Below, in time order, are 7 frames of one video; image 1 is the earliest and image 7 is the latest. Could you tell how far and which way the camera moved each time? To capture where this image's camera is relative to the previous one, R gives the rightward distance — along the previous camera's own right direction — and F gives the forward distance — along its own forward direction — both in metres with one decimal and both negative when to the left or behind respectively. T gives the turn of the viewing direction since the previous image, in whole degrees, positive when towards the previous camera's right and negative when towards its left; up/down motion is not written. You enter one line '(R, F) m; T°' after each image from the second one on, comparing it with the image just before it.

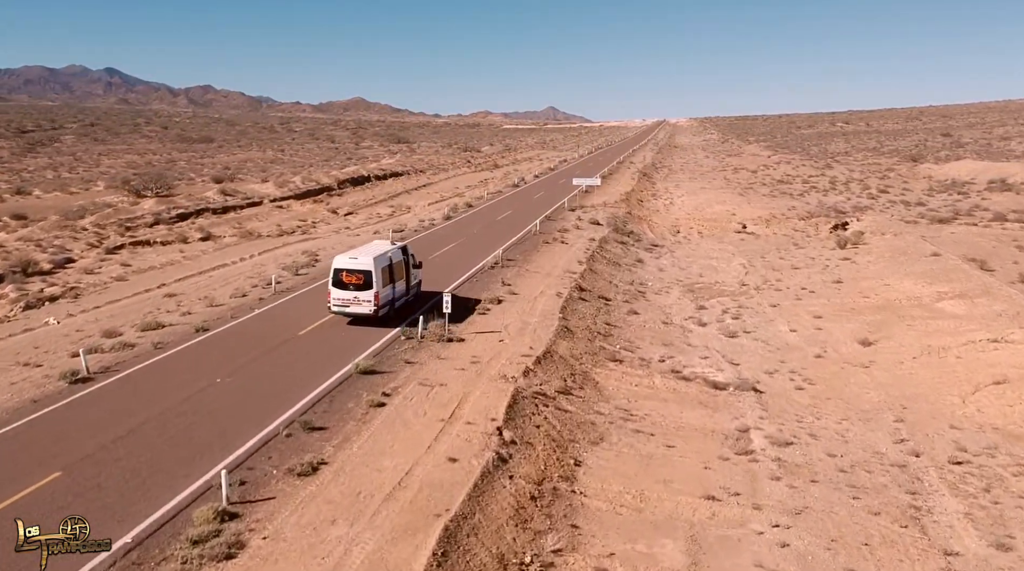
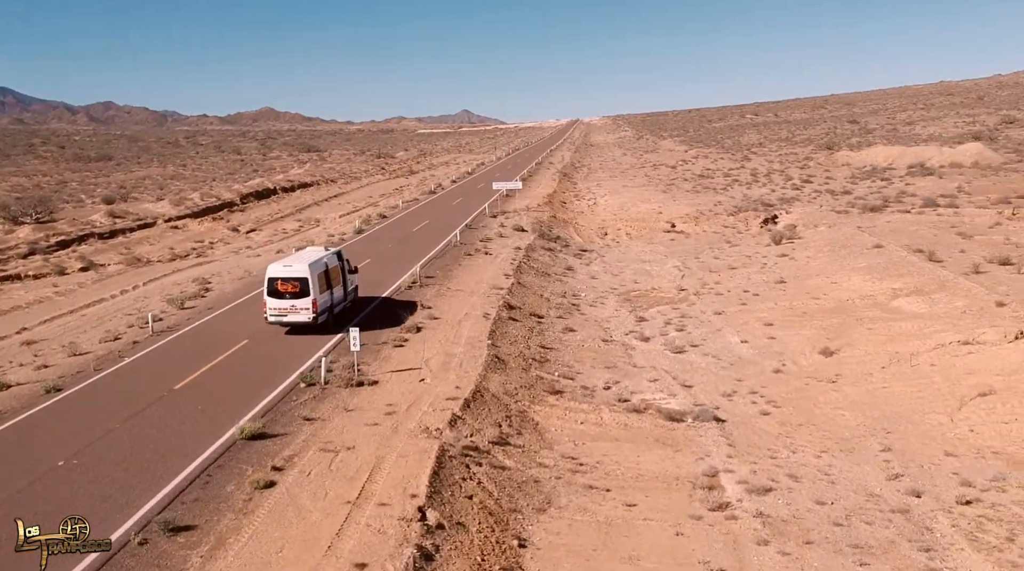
(+0.1, +3.0) m; +5°
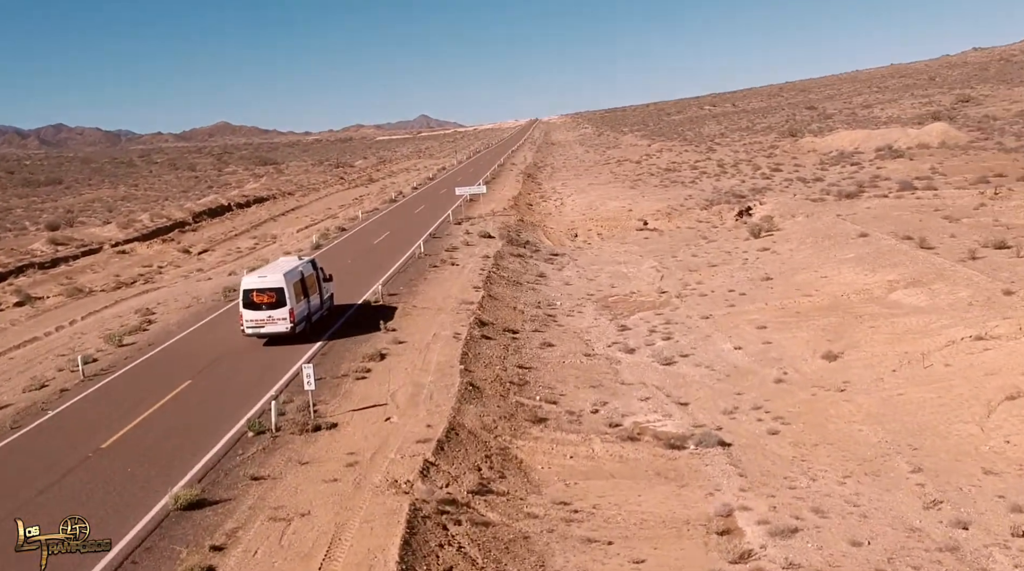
(0.0, +2.0) m; +2°
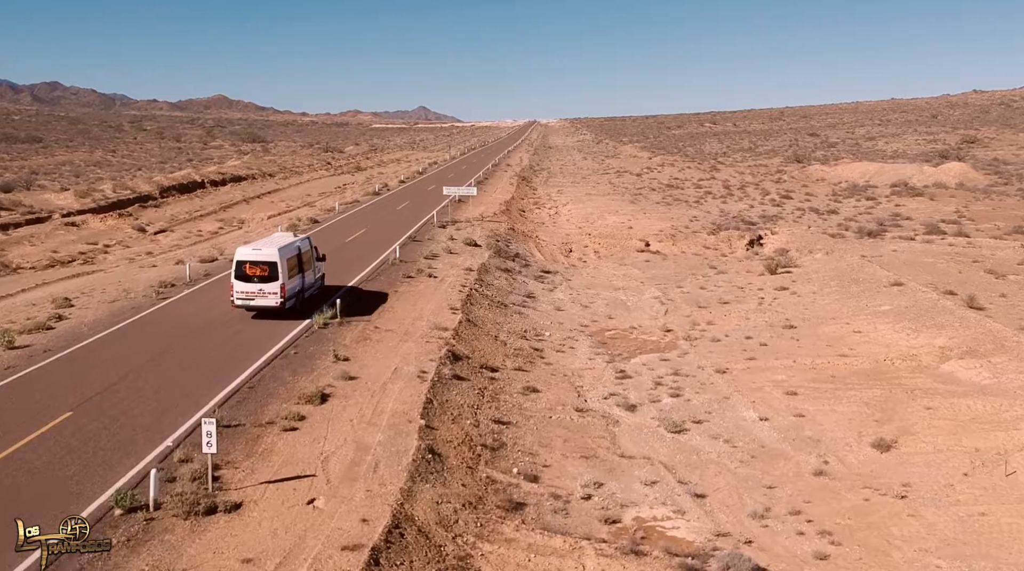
(0.0, +3.9) m; +1°
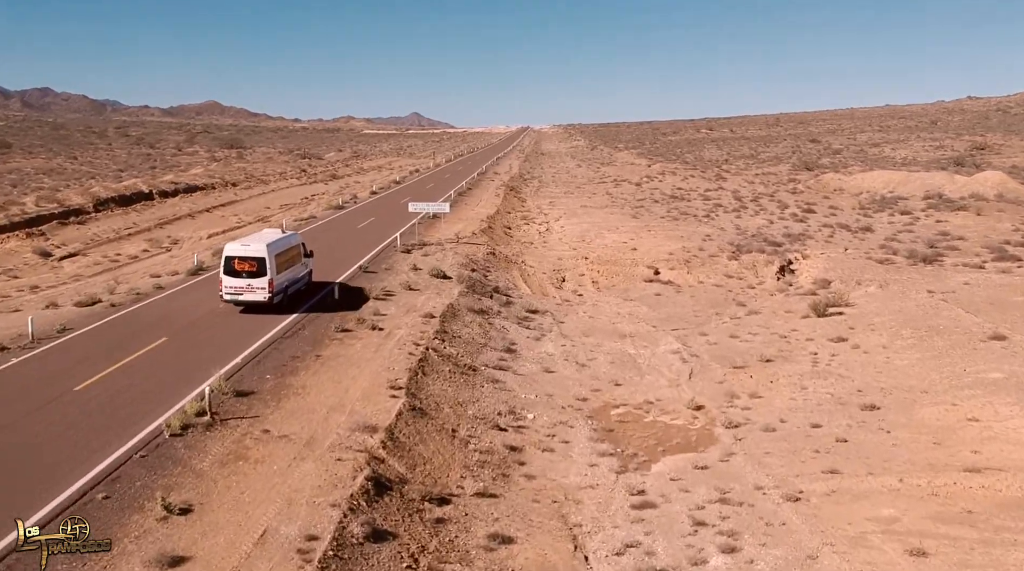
(+0.5, +6.9) m; 0°
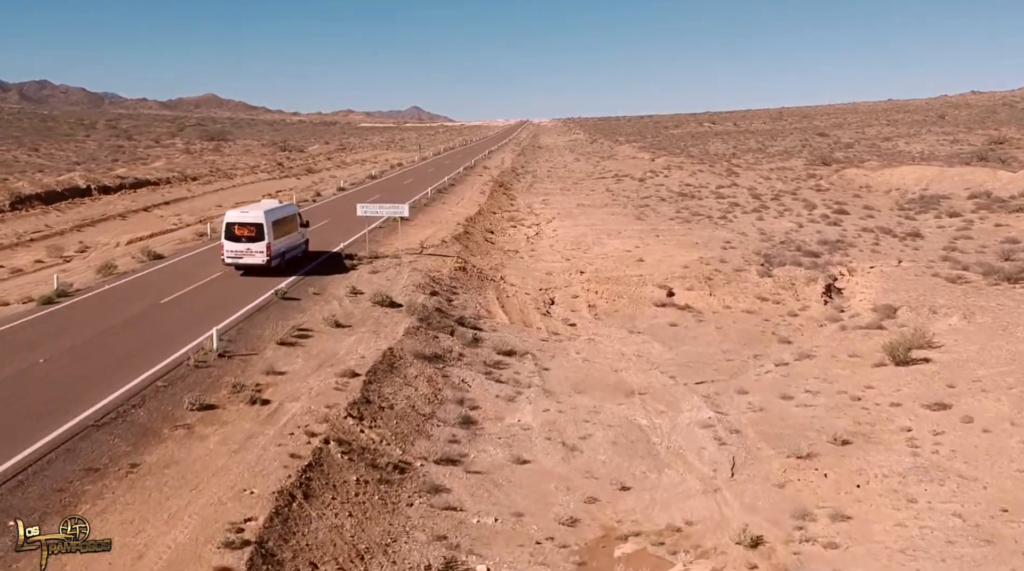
(+0.8, +6.8) m; 0°
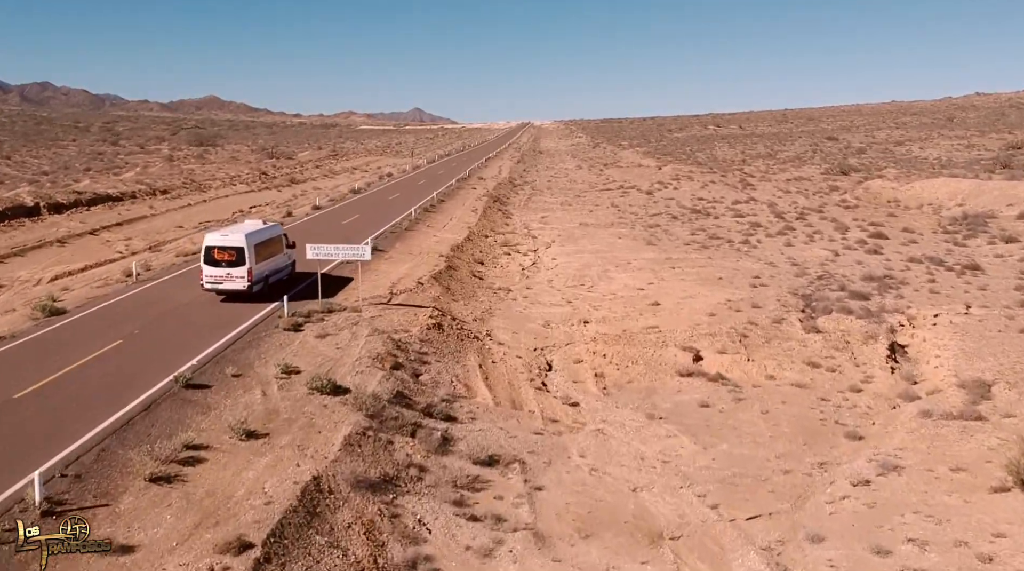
(+0.4, +5.1) m; 0°
